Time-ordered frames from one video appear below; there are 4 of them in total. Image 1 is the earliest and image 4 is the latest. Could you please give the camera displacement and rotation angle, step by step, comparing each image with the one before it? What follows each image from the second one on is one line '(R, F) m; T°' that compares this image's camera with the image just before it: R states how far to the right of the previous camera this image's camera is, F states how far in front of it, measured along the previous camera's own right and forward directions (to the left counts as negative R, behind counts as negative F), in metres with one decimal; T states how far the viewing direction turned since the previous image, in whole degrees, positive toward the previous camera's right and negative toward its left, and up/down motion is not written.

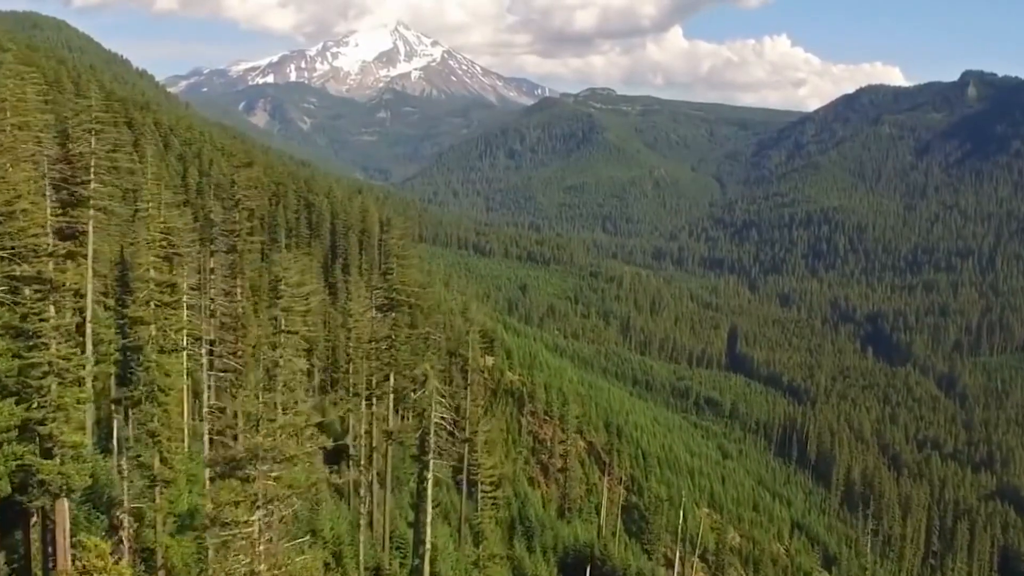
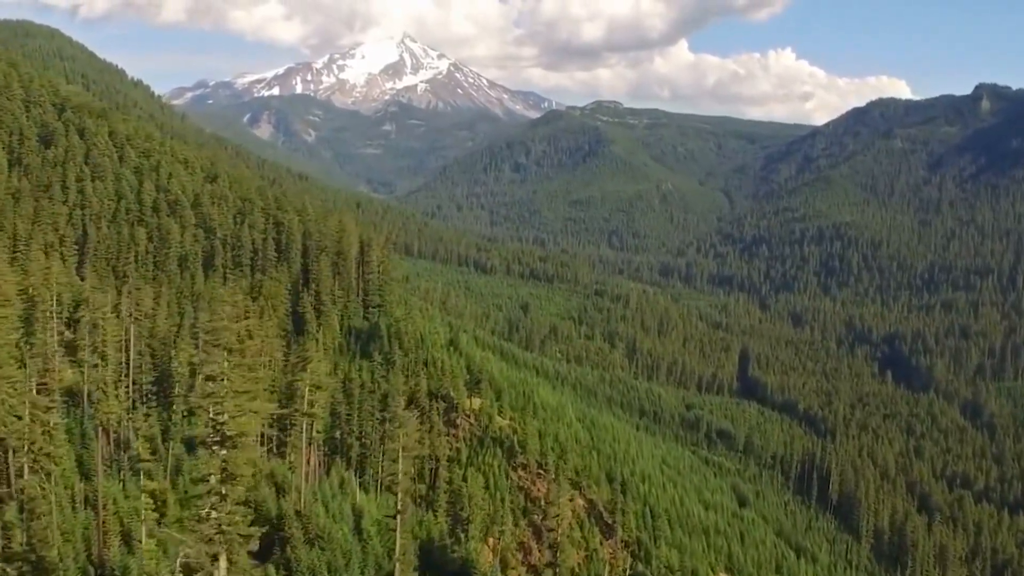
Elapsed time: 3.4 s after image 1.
(+1.8, +12.8) m; 0°
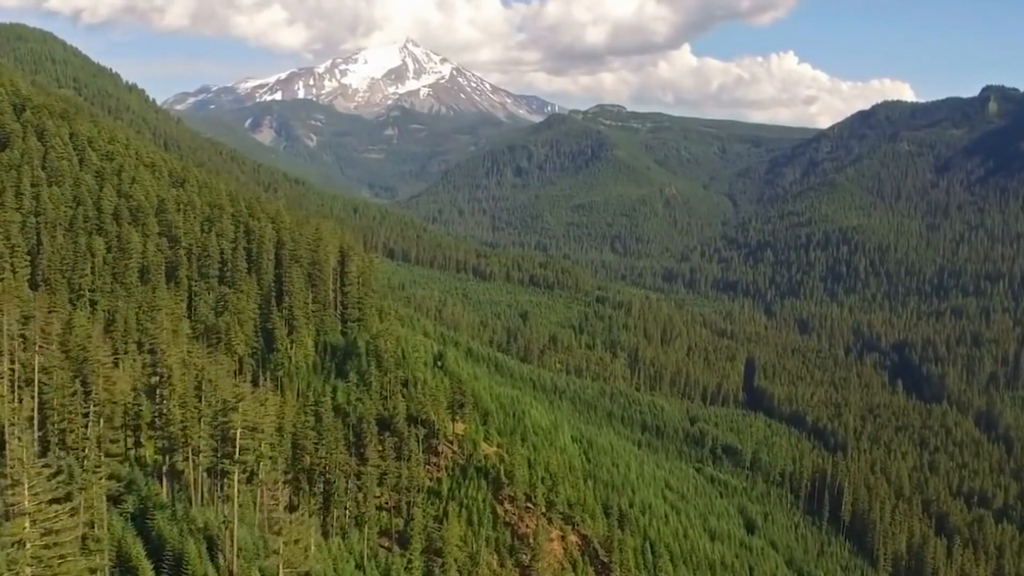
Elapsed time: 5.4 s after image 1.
(+1.8, +7.8) m; 0°
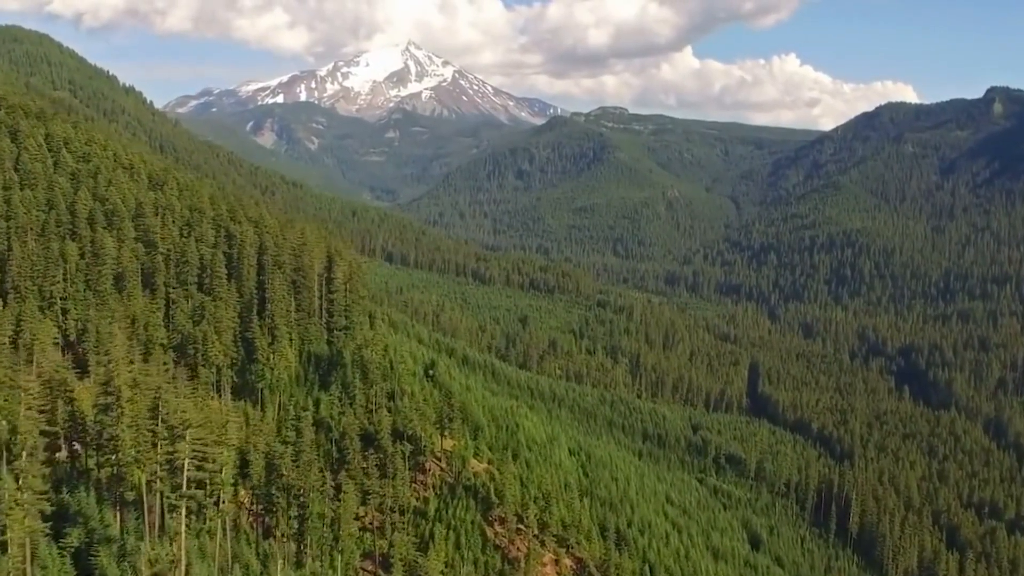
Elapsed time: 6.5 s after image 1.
(+1.1, +4.4) m; 0°
